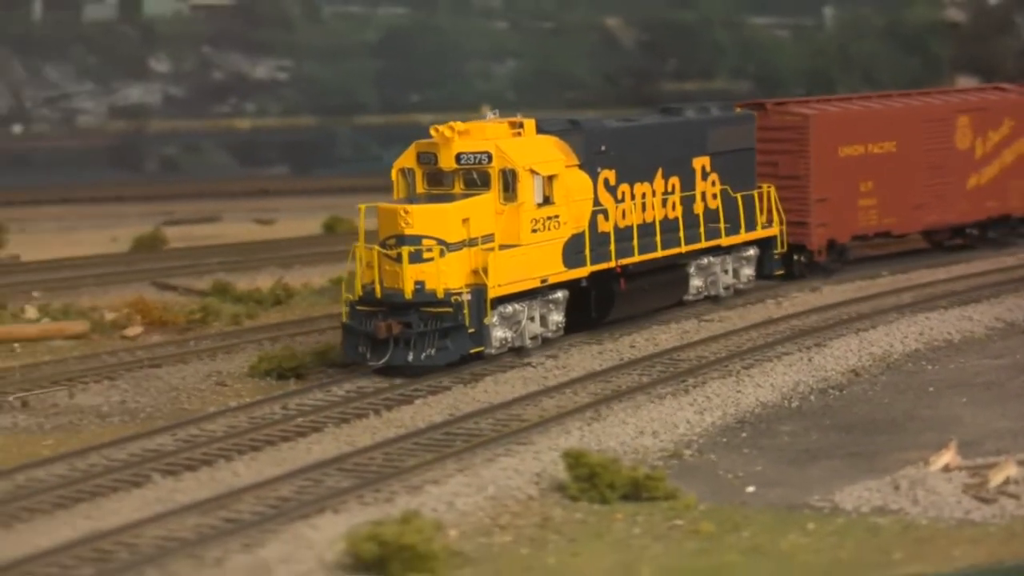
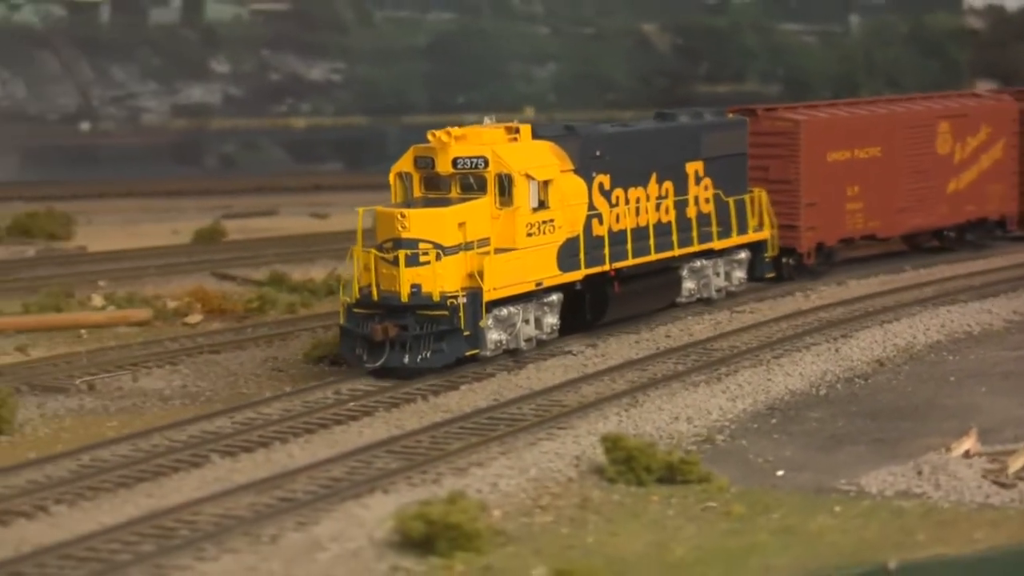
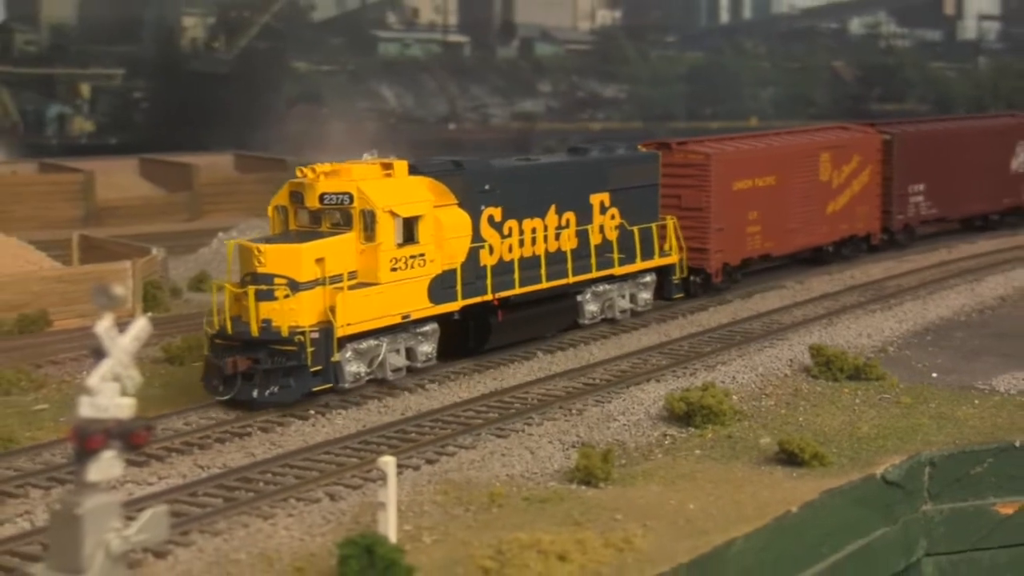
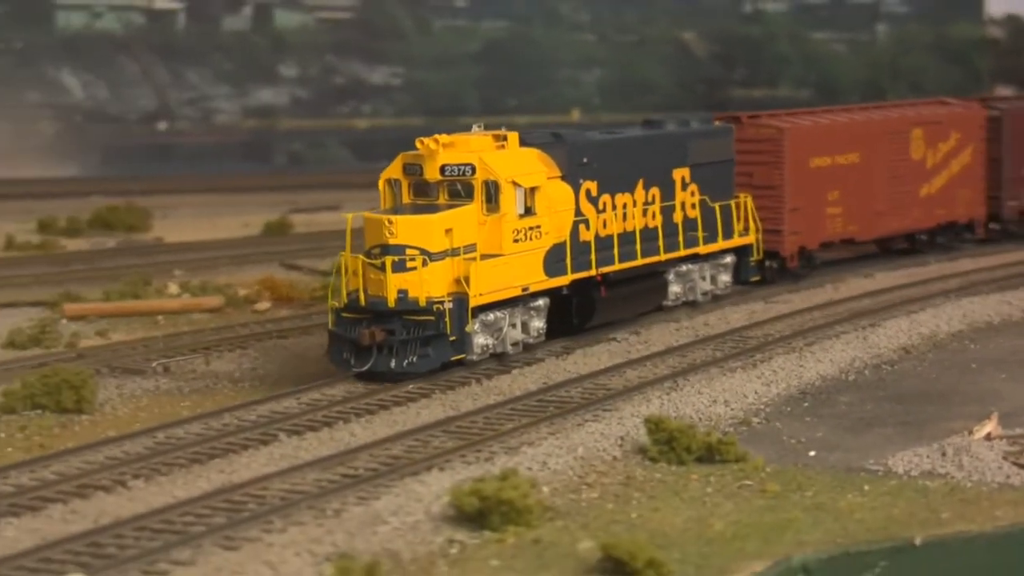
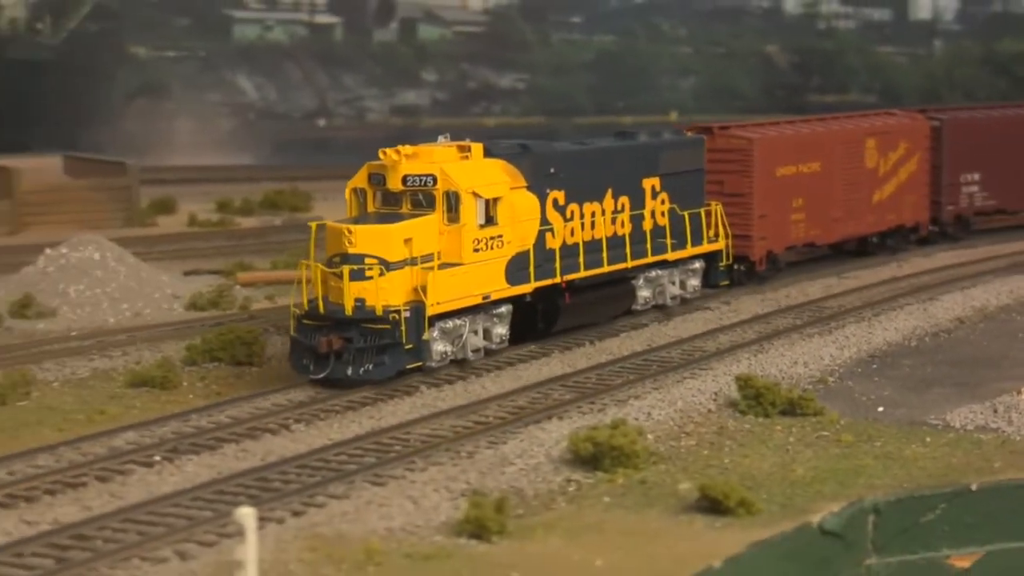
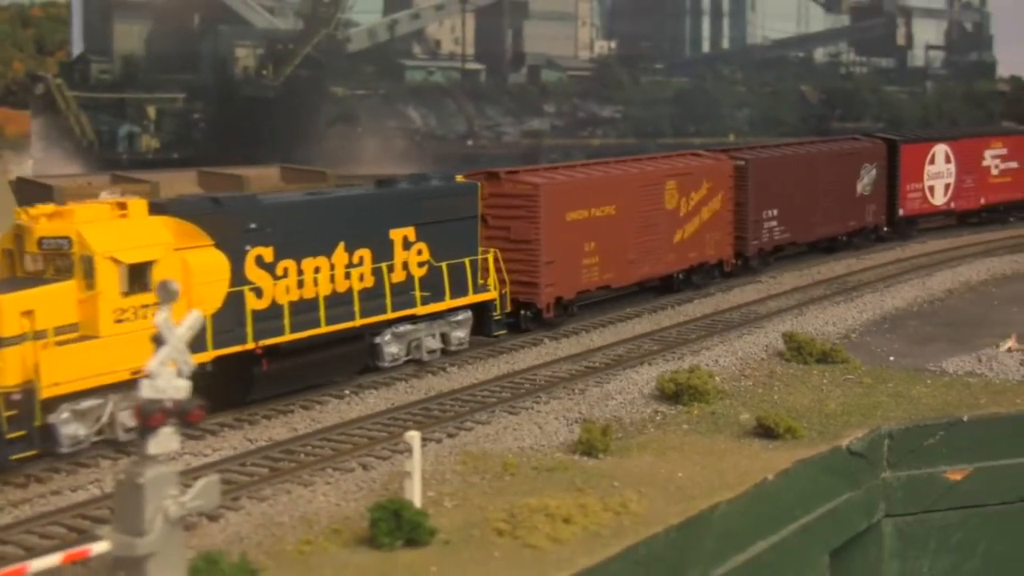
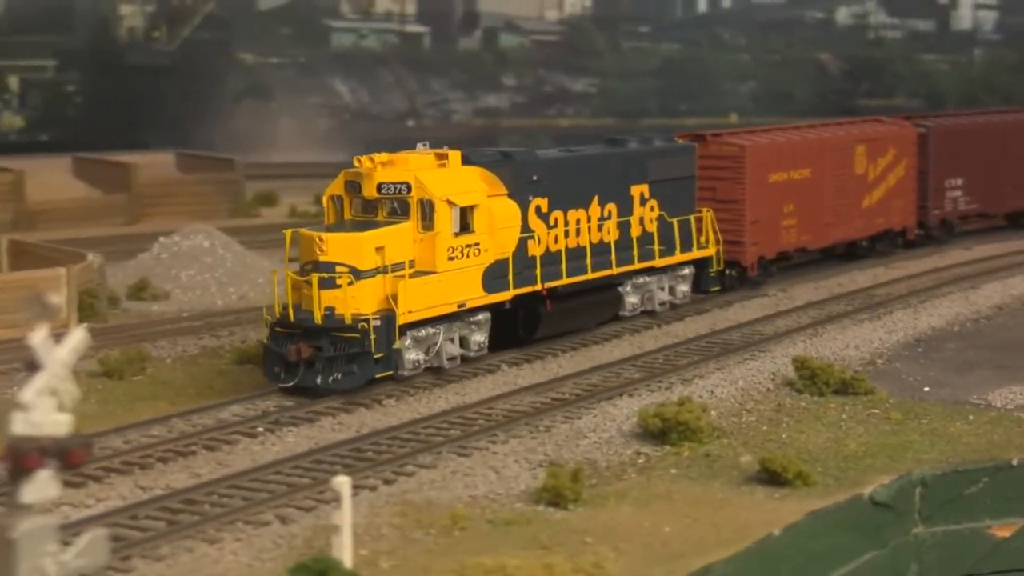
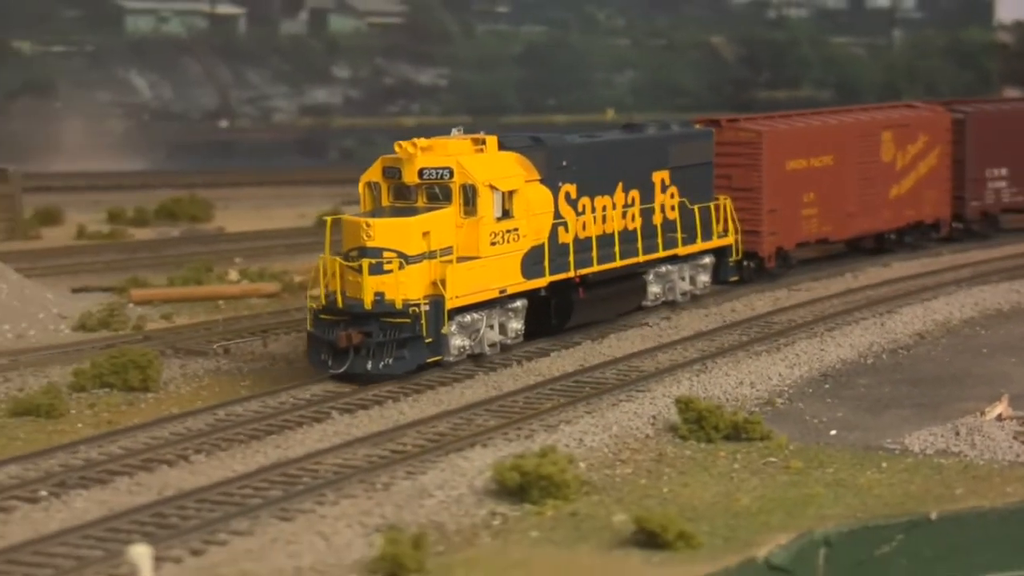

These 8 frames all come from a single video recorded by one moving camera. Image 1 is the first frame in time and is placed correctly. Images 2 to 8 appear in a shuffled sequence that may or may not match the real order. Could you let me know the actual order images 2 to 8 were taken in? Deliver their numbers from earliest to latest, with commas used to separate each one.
2, 4, 8, 5, 7, 3, 6
